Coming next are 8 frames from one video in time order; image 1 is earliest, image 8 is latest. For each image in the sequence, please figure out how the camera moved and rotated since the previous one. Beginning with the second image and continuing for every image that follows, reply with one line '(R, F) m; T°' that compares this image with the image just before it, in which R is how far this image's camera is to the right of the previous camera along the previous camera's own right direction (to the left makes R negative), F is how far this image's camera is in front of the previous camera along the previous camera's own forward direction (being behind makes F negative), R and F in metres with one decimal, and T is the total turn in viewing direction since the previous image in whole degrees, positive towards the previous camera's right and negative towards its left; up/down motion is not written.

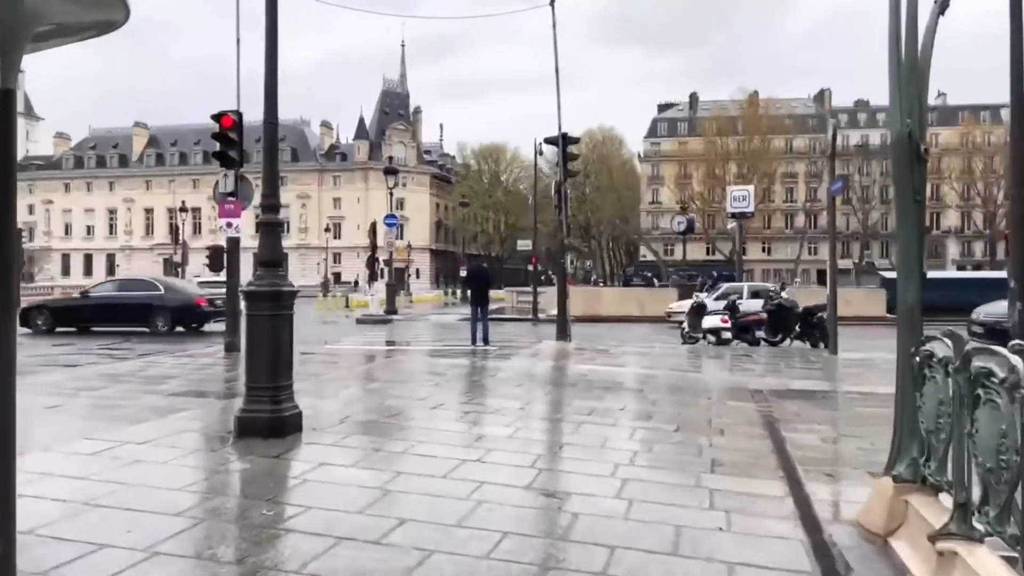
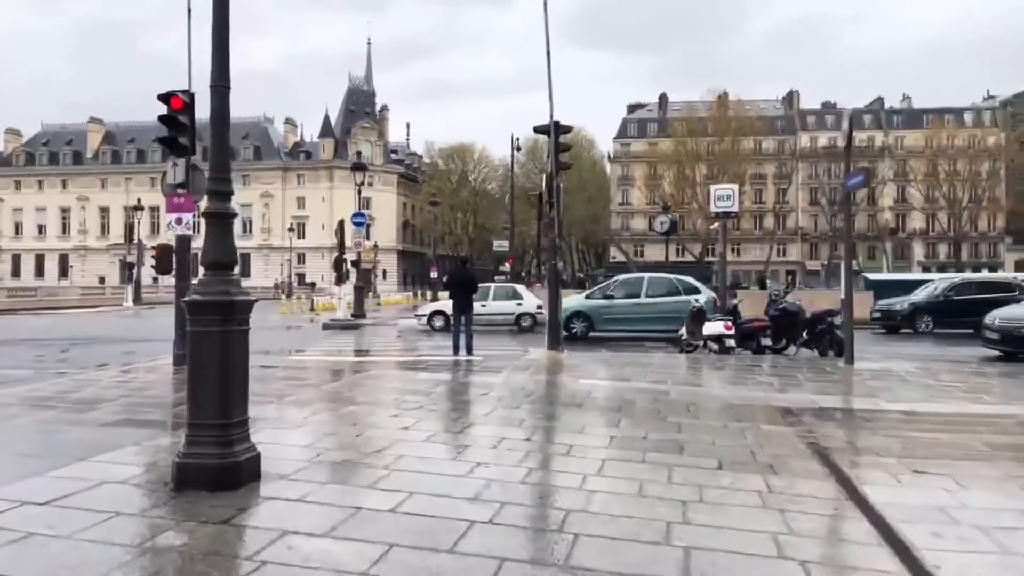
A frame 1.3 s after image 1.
(-0.4, +1.6) m; +2°
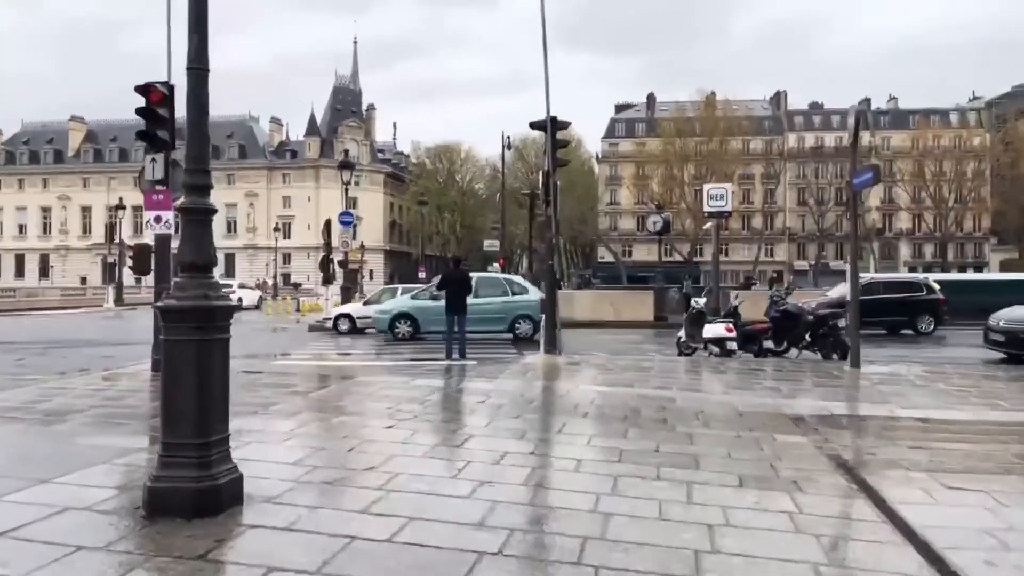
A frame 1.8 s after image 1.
(-0.2, +0.5) m; +1°
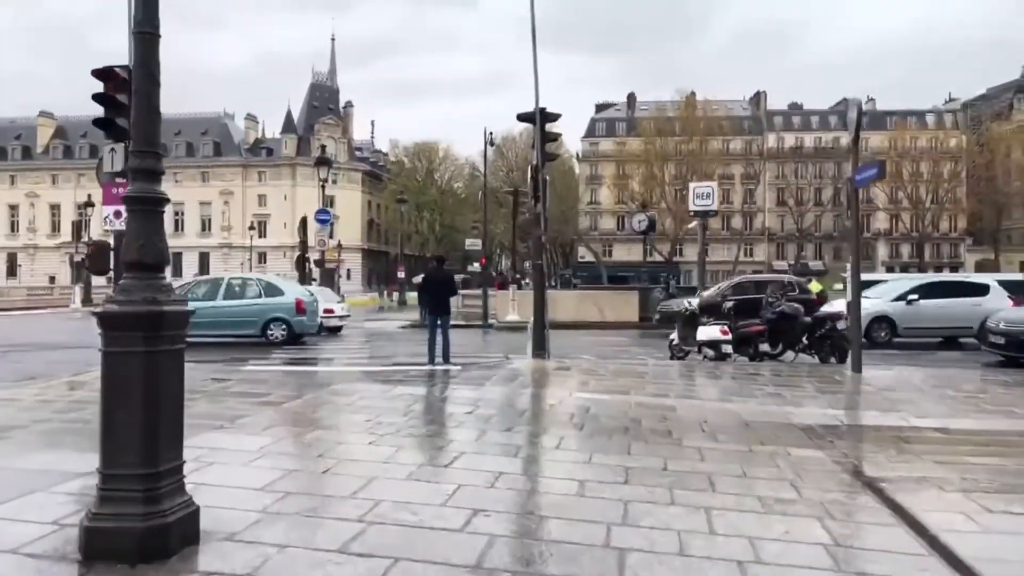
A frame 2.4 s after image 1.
(-0.1, +0.7) m; +2°
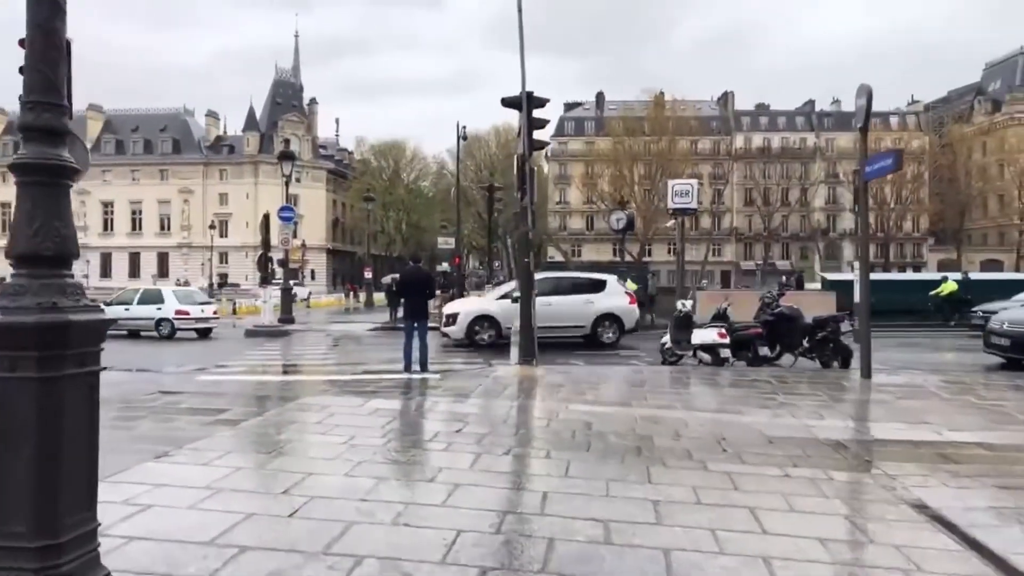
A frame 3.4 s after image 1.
(-0.3, +1.1) m; +2°
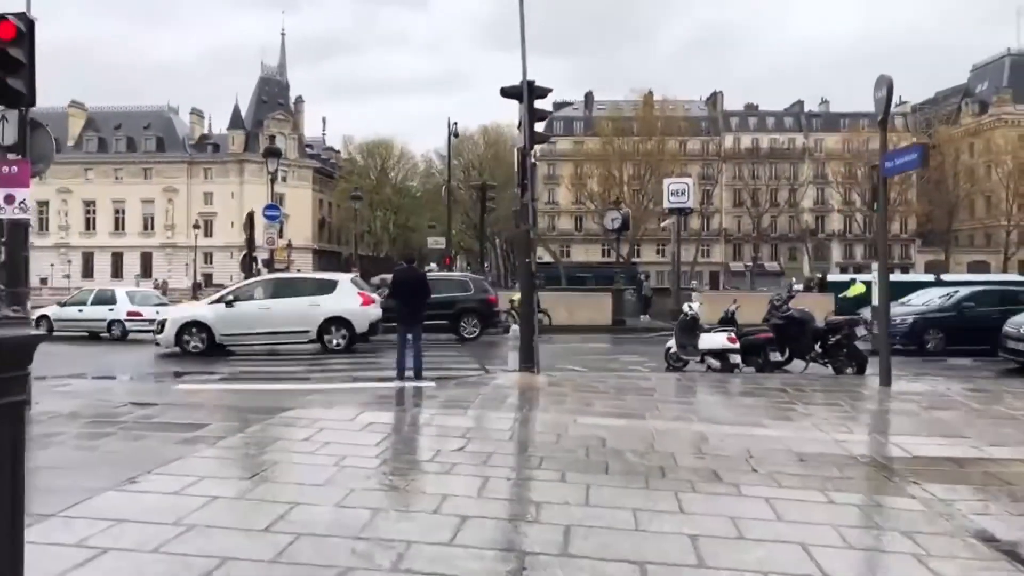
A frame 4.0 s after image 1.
(-0.2, +0.8) m; +1°
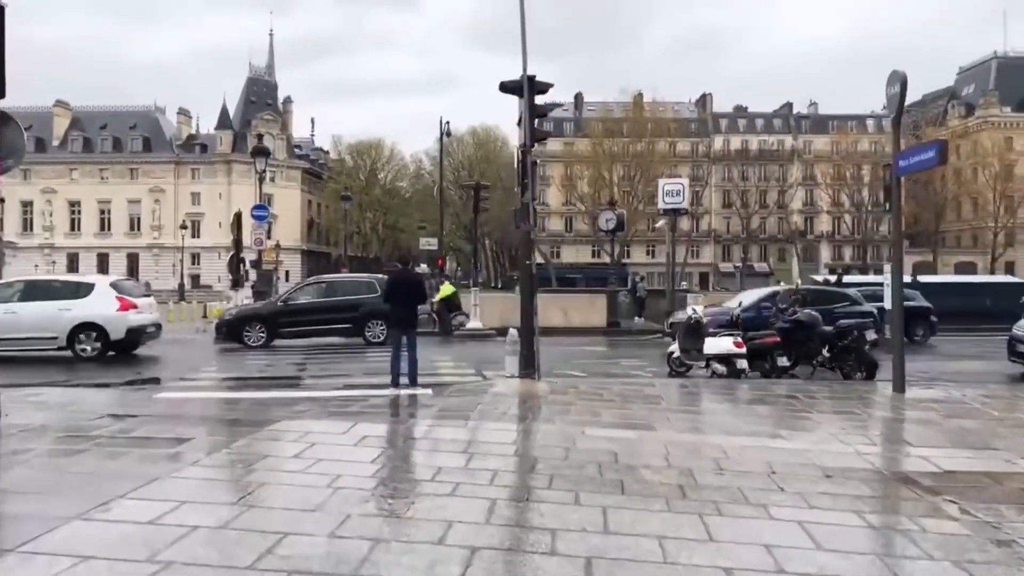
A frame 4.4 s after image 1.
(-0.2, +0.5) m; +1°
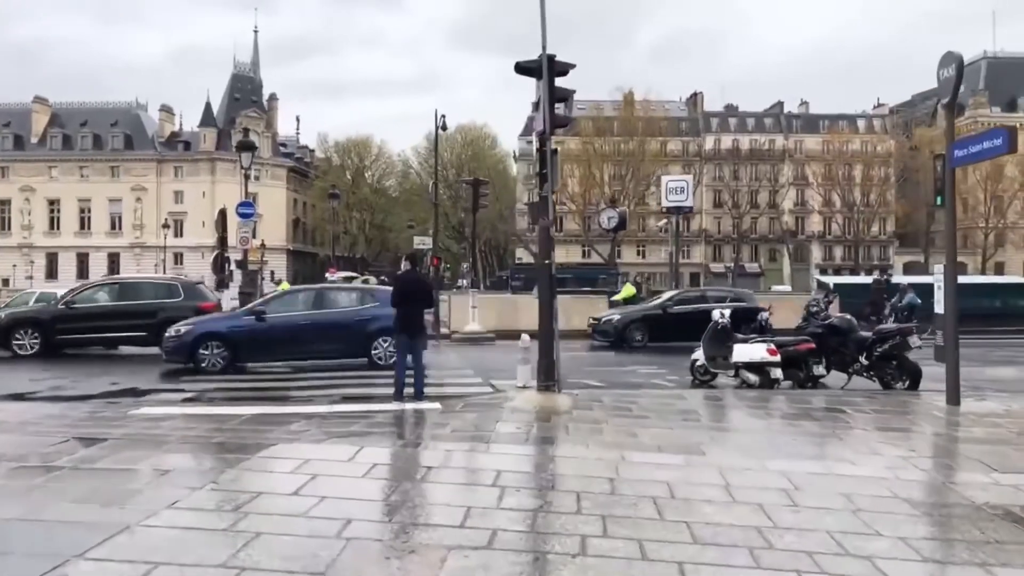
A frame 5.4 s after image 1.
(-0.4, +1.1) m; +1°
